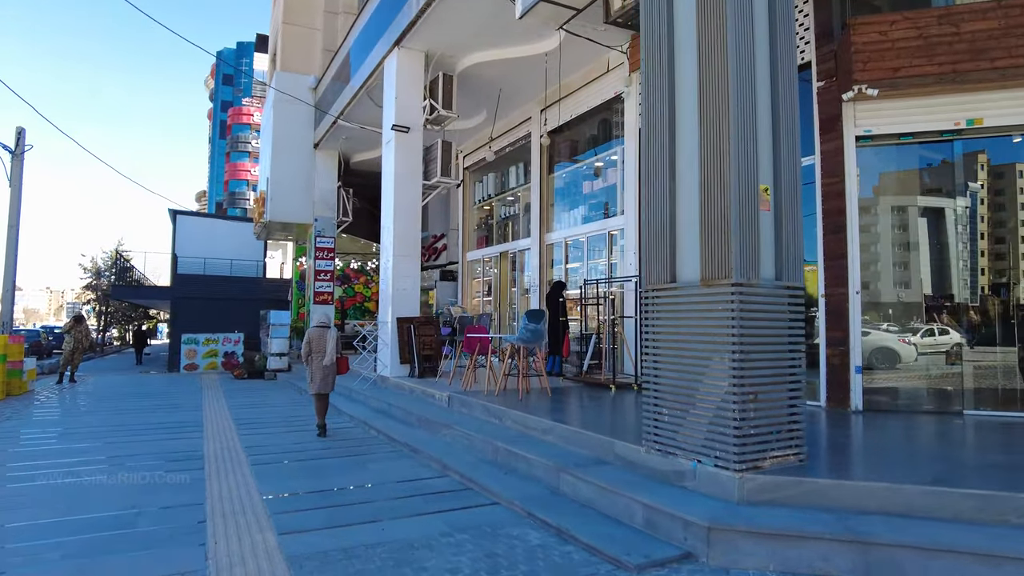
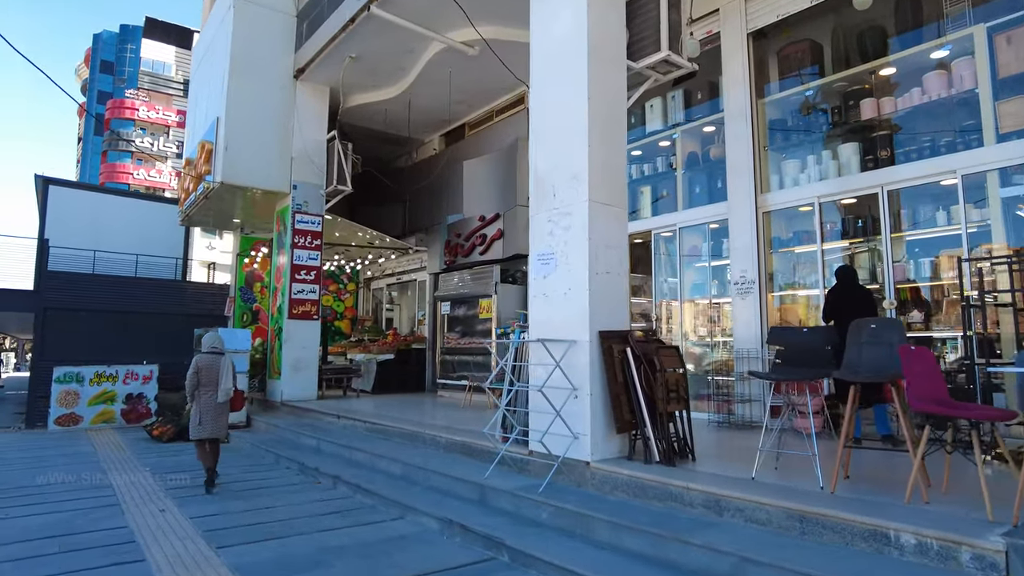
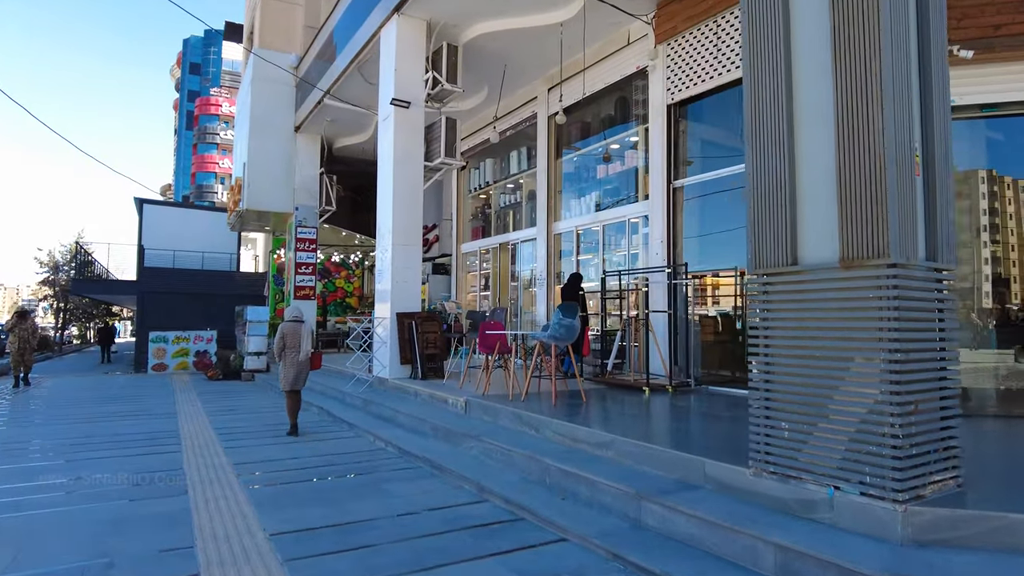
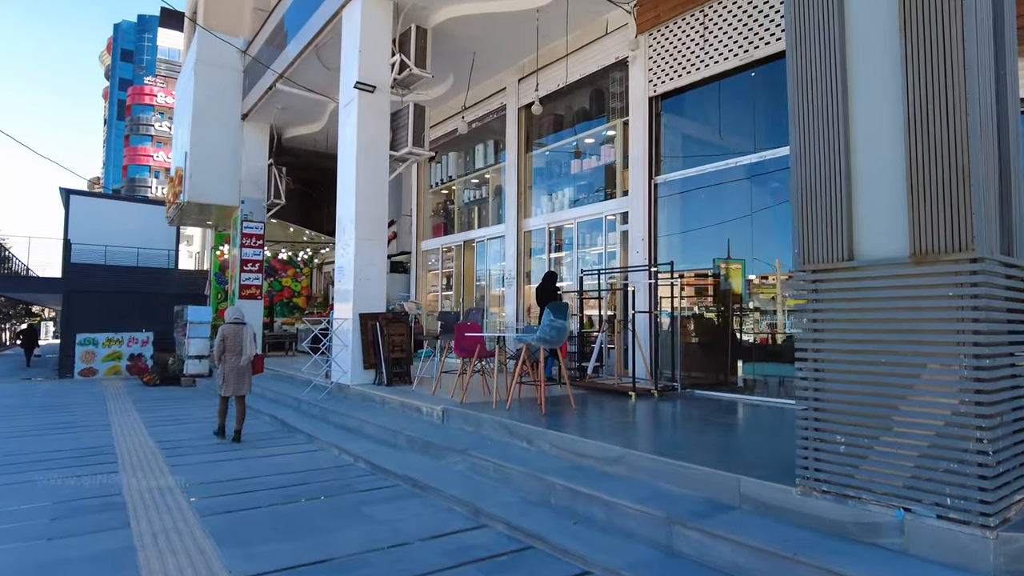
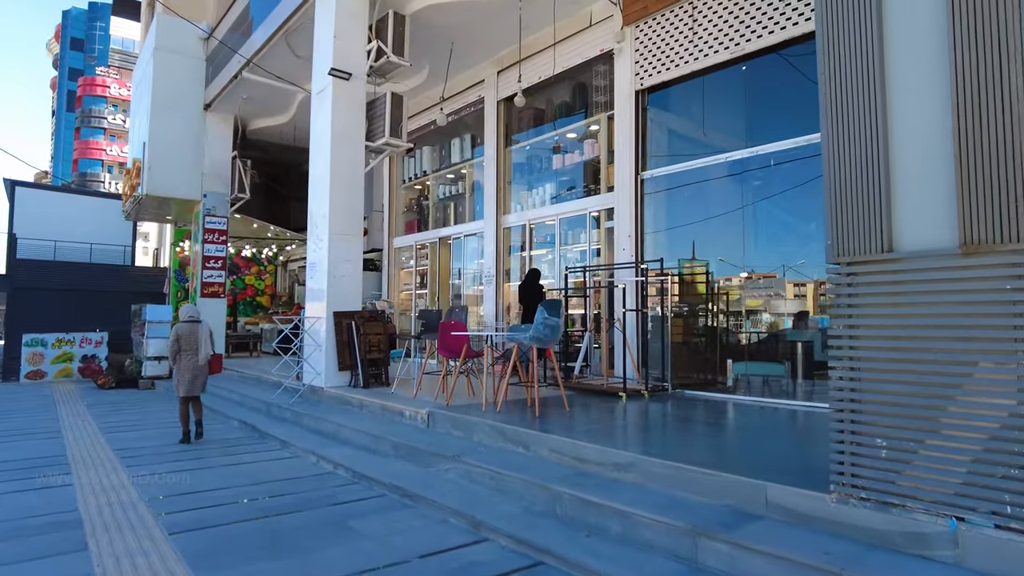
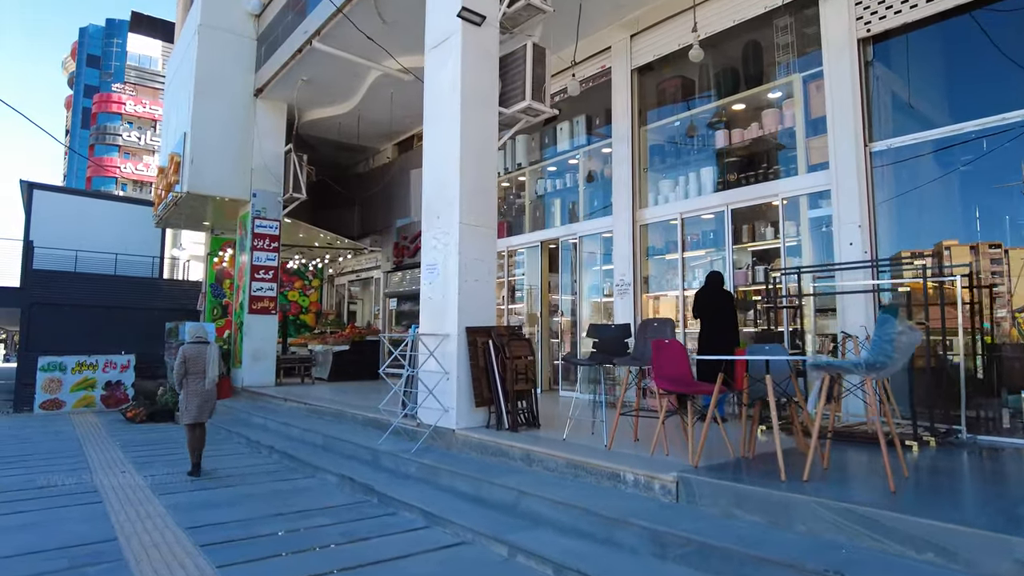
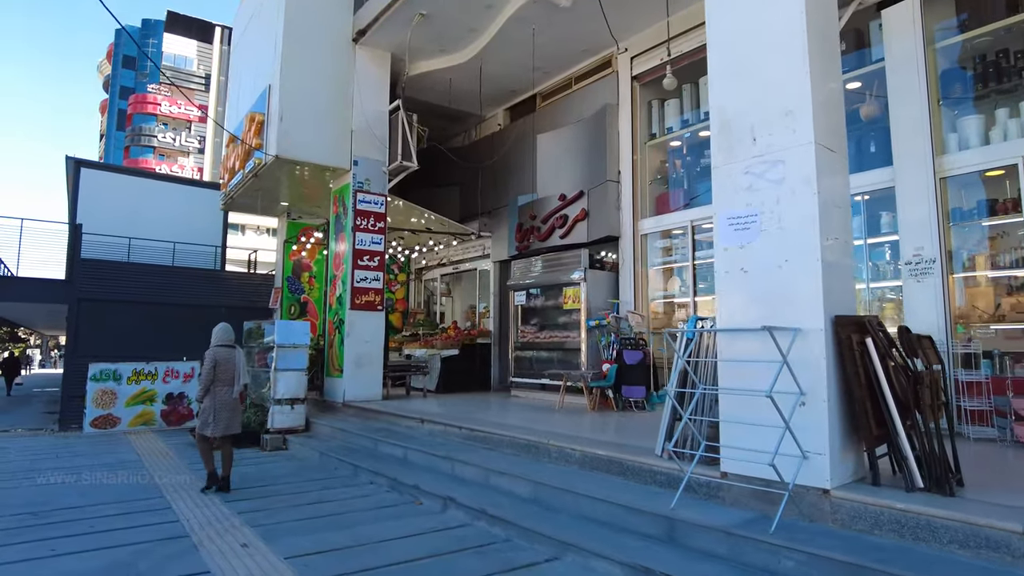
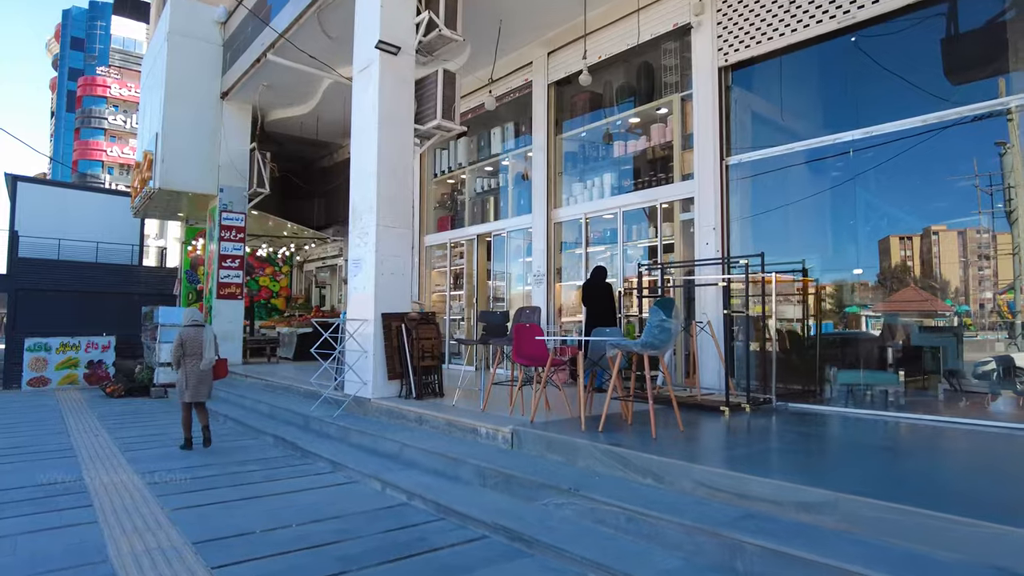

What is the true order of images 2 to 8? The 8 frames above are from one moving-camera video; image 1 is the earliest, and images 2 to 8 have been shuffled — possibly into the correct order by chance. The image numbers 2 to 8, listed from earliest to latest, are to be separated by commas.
3, 4, 5, 8, 6, 2, 7
